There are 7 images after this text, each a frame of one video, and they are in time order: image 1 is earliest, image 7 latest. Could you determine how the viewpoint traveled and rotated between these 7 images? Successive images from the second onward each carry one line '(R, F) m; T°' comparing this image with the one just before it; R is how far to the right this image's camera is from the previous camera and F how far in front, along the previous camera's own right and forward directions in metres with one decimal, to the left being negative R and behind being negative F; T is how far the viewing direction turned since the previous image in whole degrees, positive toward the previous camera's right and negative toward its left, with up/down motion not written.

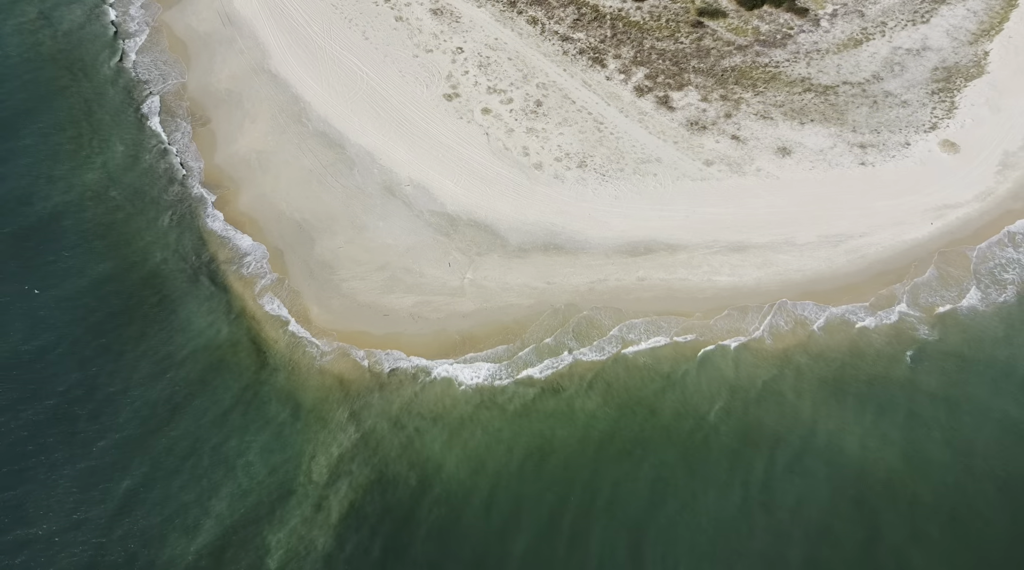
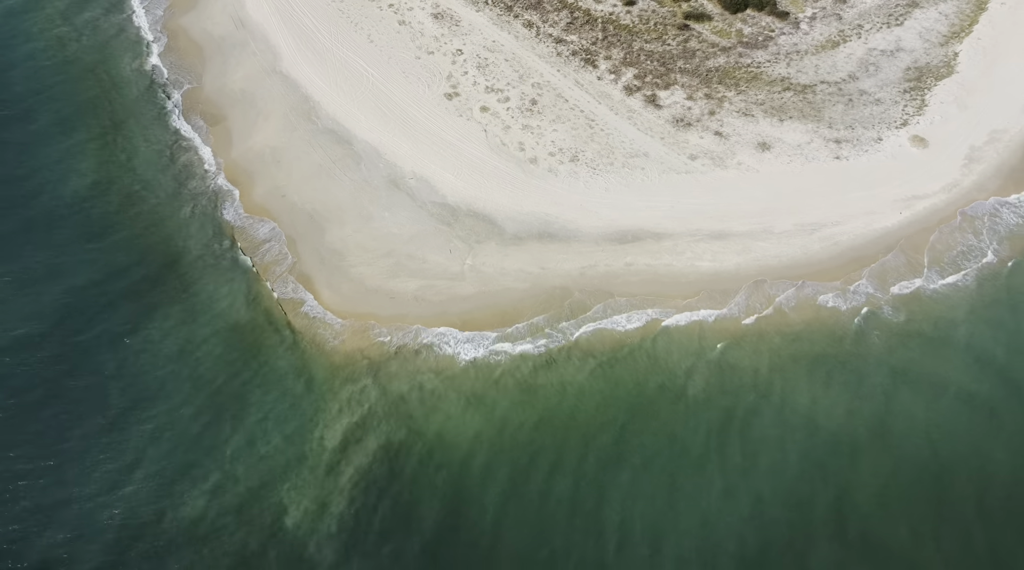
(+0.1, -2.3) m; 0°
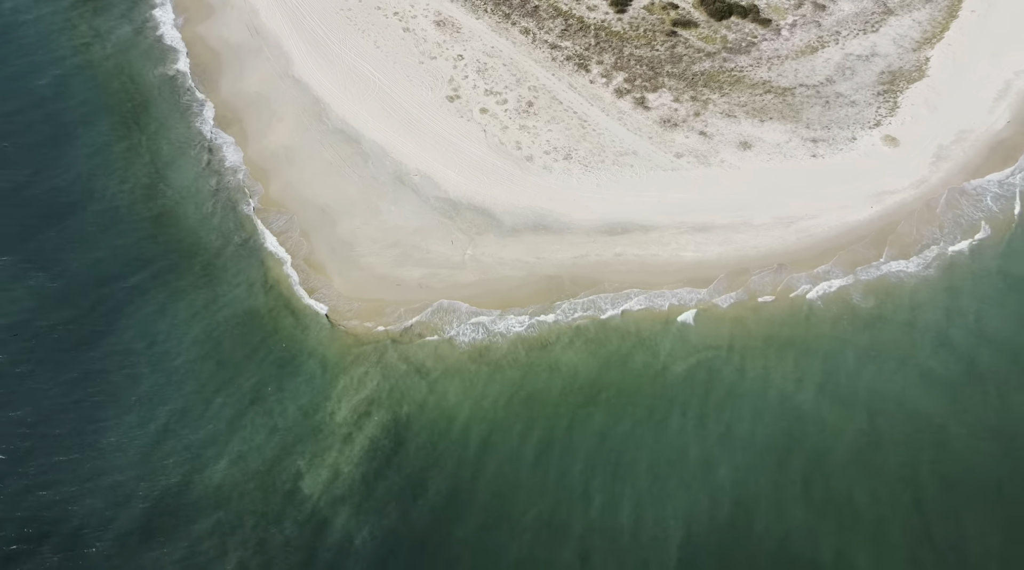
(+0.1, -2.6) m; 0°
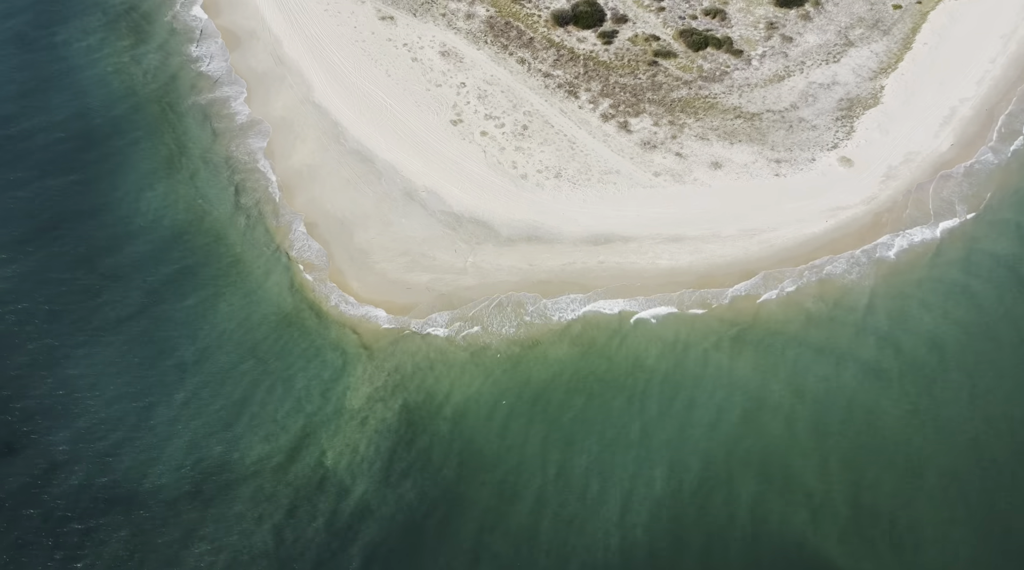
(+0.2, -5.0) m; 0°
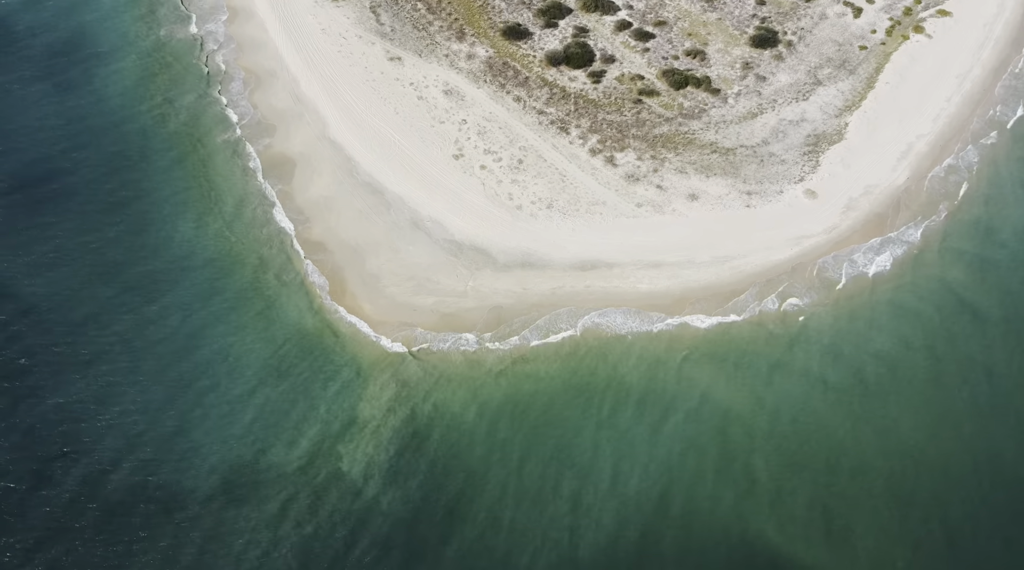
(+0.3, -4.8) m; 0°
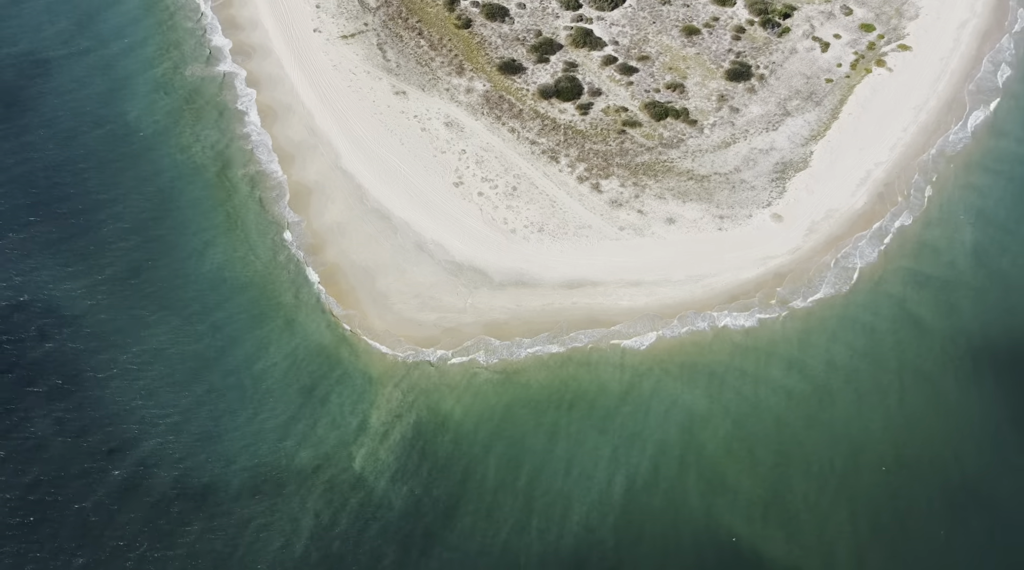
(+0.4, -5.4) m; 0°
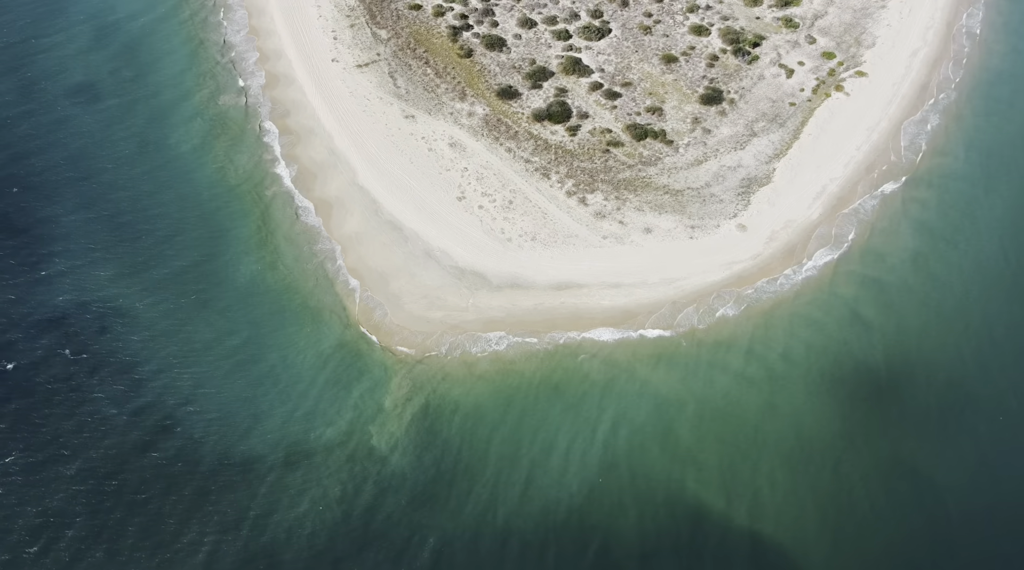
(+0.5, -7.6) m; 0°
